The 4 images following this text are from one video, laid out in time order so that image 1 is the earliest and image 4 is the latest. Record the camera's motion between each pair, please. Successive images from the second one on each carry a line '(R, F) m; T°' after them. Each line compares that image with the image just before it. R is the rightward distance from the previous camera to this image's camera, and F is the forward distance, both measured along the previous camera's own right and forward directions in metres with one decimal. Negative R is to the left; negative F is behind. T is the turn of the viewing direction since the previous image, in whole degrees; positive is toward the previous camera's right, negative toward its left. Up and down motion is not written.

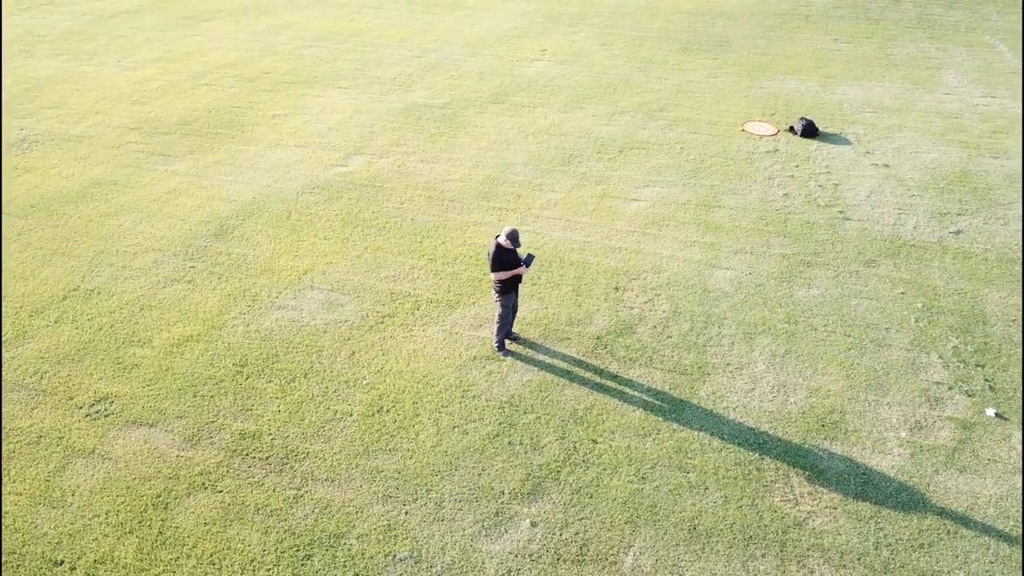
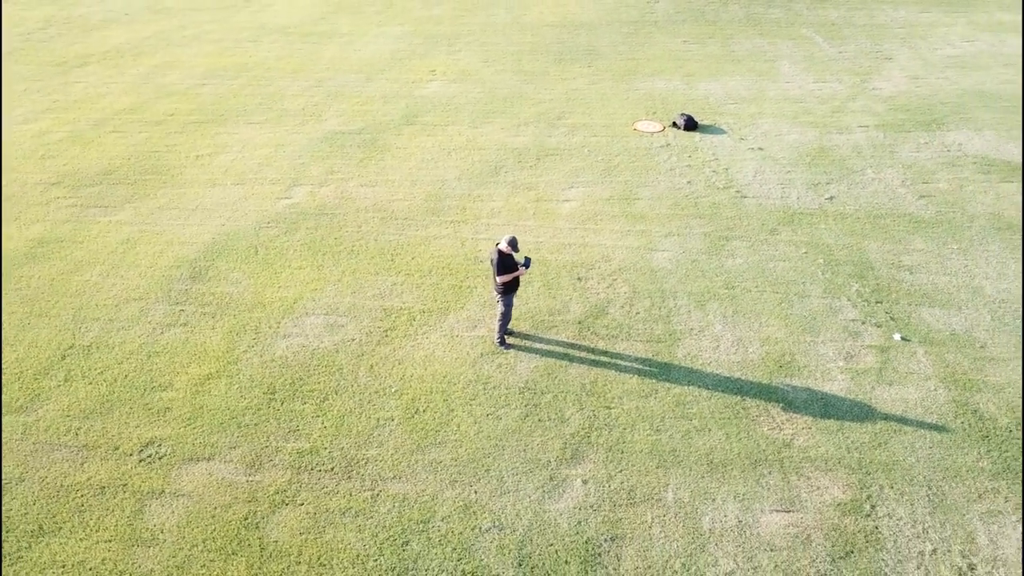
(-1.4, -0.7) m; +12°
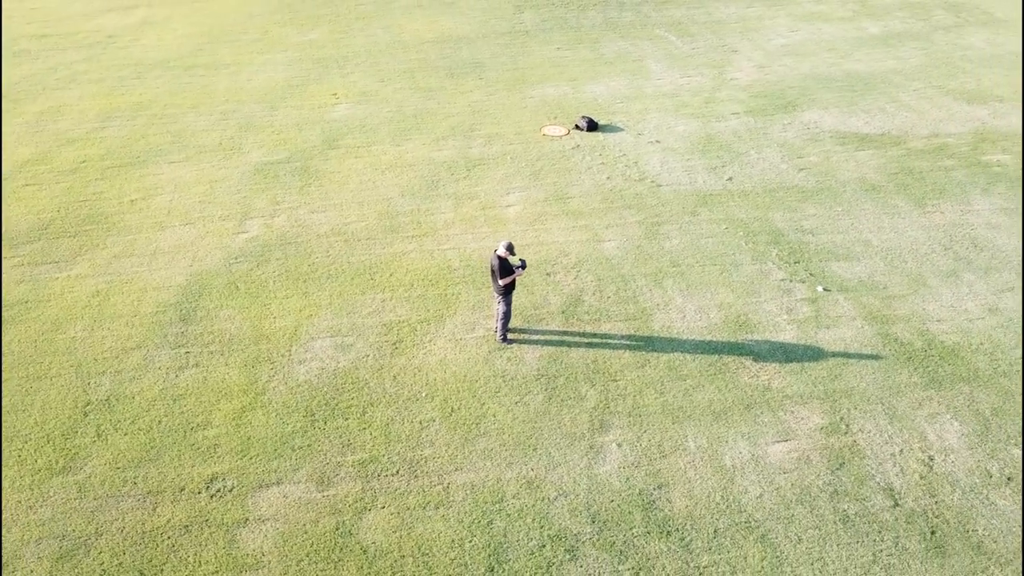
(-1.6, -0.6) m; +12°
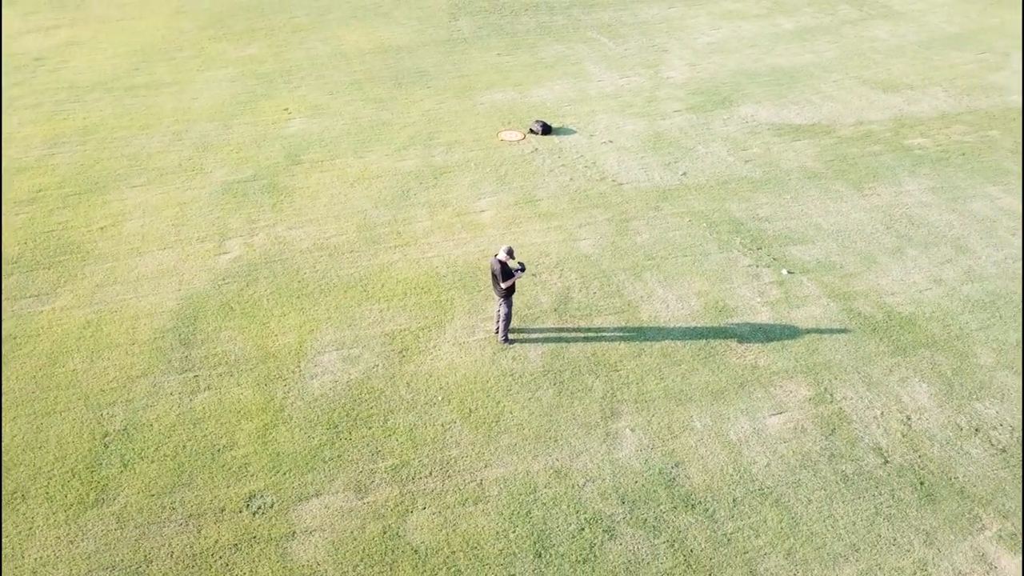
(-0.9, -0.3) m; +6°
